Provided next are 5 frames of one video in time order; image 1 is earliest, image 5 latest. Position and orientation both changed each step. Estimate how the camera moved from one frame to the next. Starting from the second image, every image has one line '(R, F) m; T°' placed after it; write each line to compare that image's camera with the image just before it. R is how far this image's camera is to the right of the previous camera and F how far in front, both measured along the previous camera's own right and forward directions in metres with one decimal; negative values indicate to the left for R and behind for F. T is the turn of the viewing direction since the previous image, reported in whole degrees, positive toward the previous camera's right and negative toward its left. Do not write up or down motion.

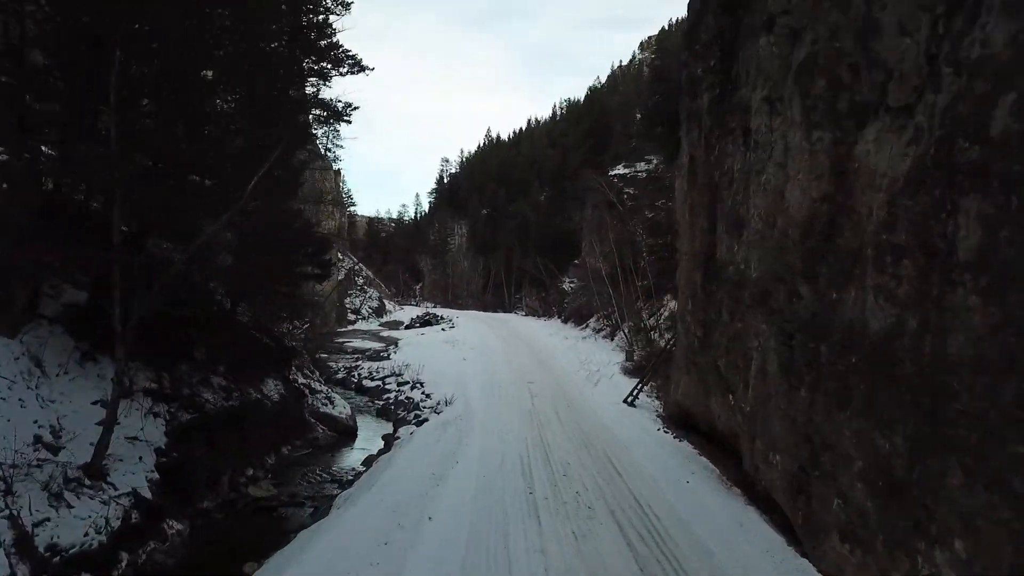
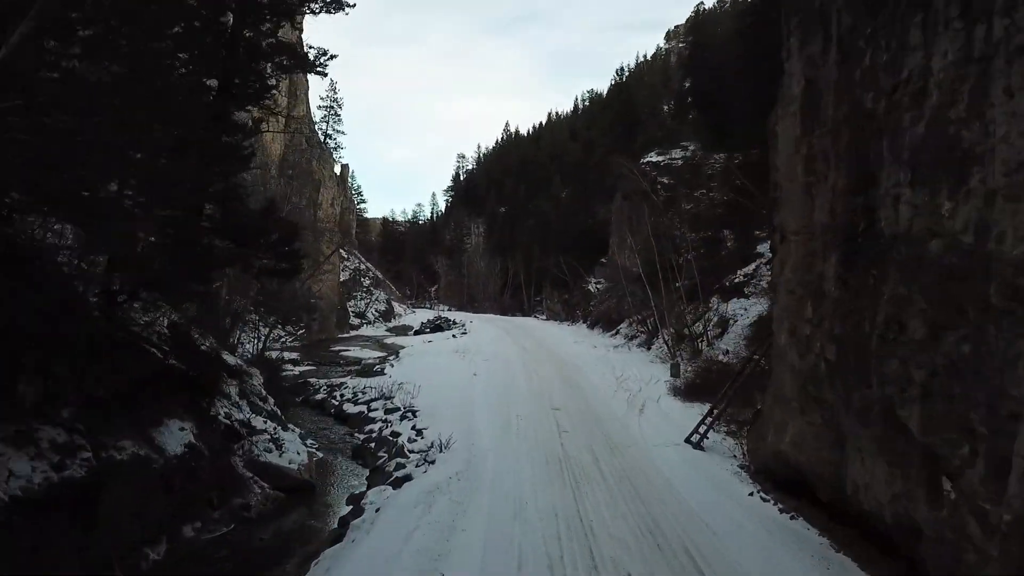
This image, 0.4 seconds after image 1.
(0.0, +3.5) m; -1°
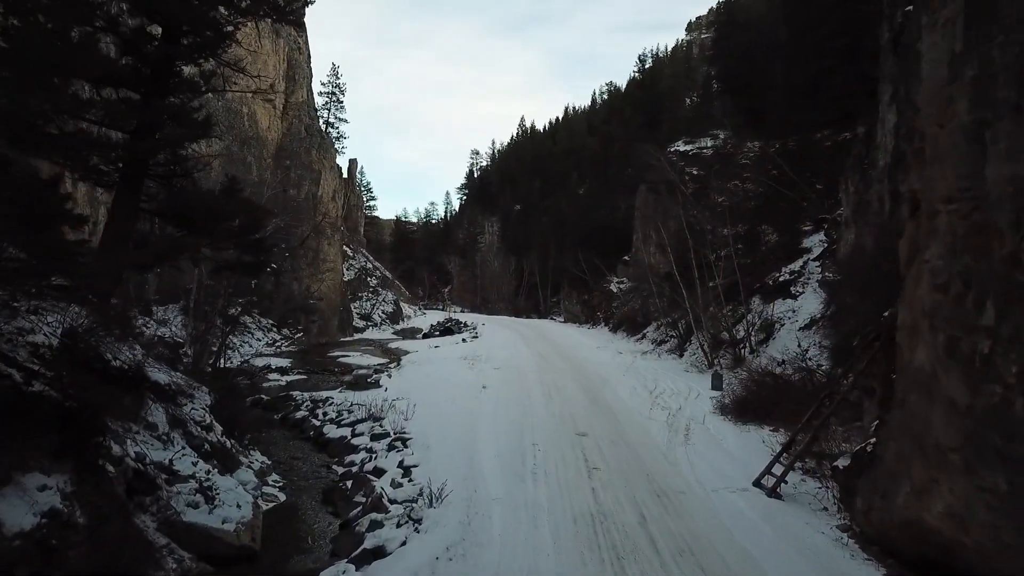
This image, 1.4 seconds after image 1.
(0.0, +2.3) m; -1°
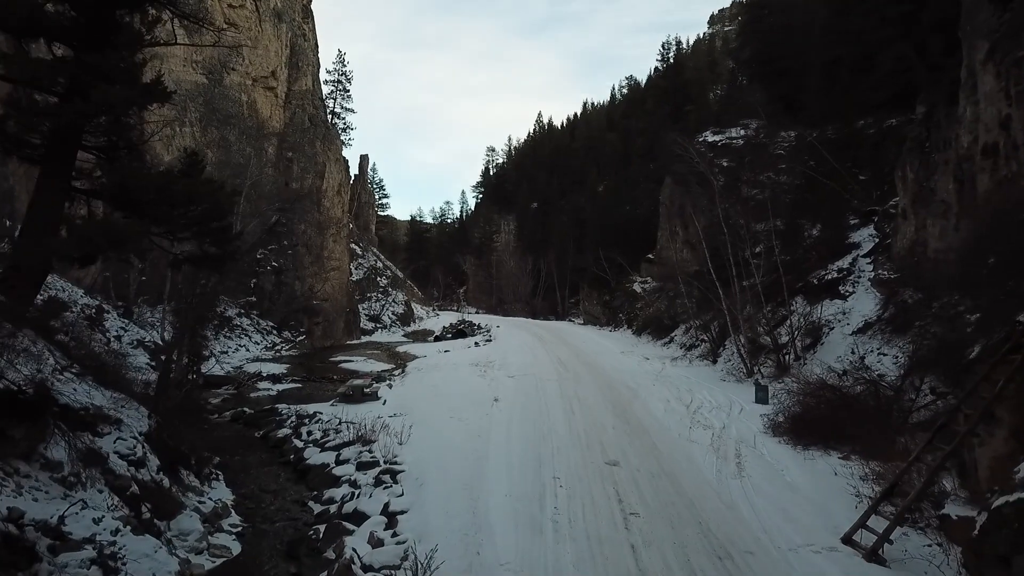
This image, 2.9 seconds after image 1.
(0.0, +1.7) m; -1°
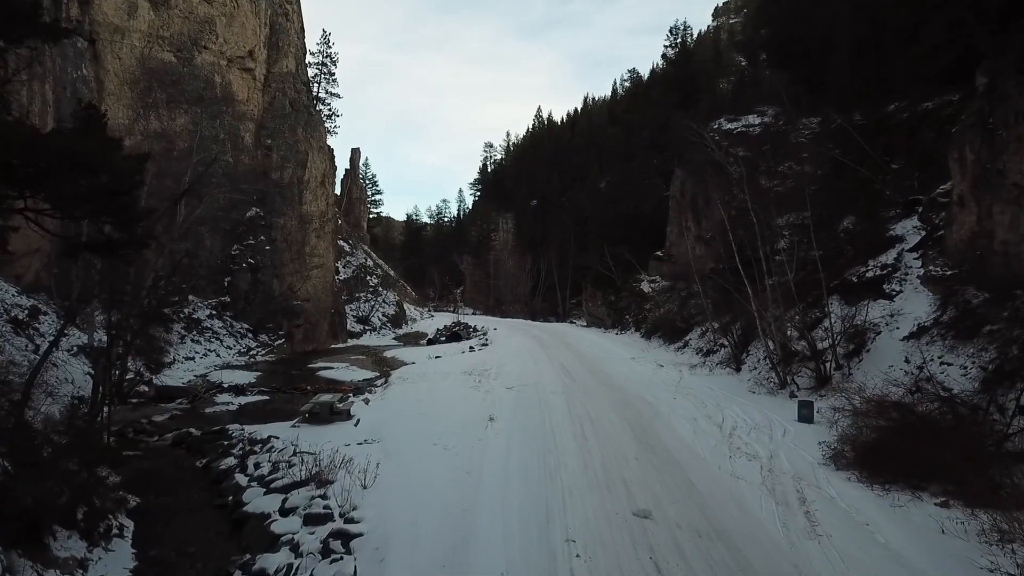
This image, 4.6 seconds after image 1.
(0.0, +2.0) m; 0°
